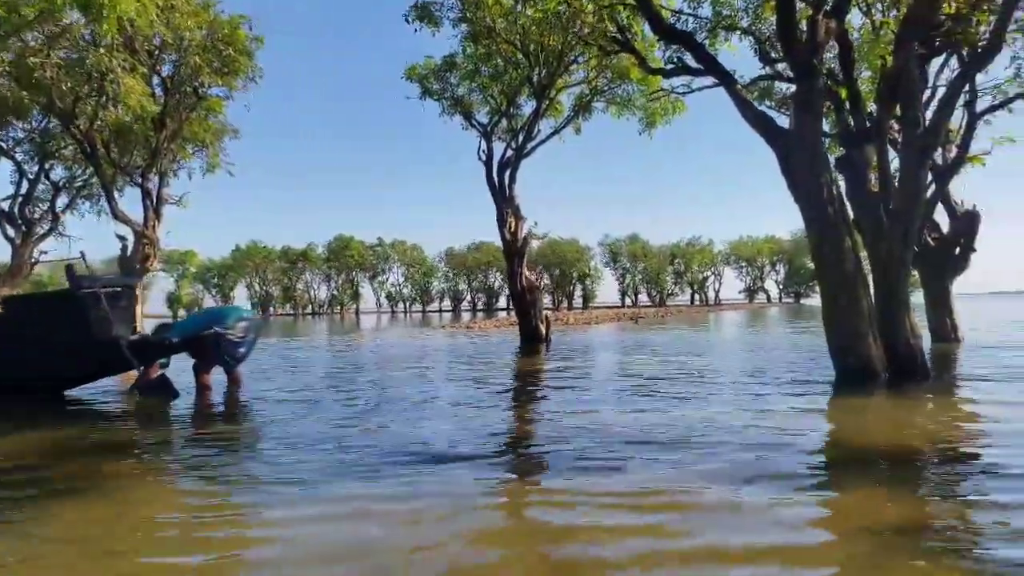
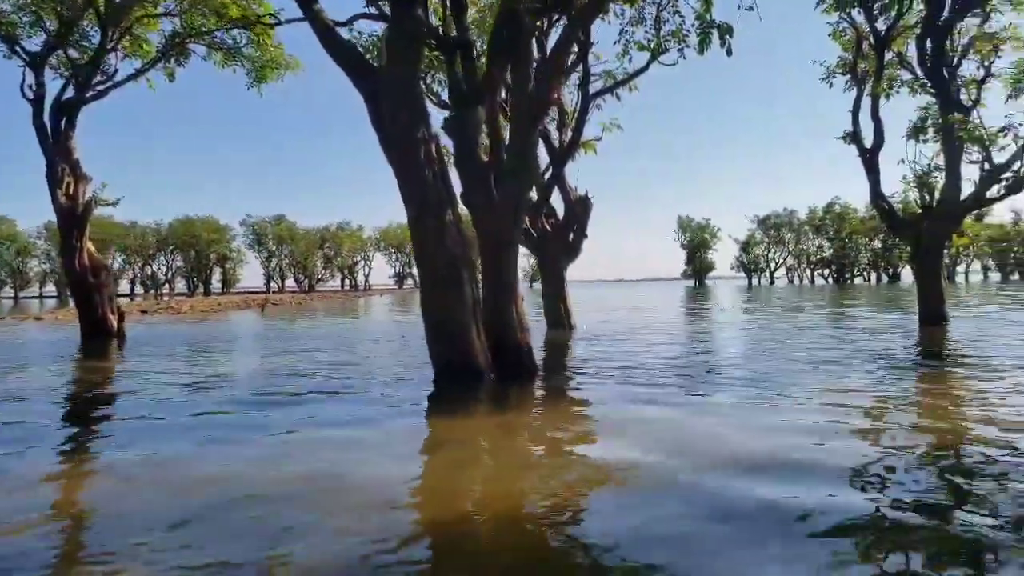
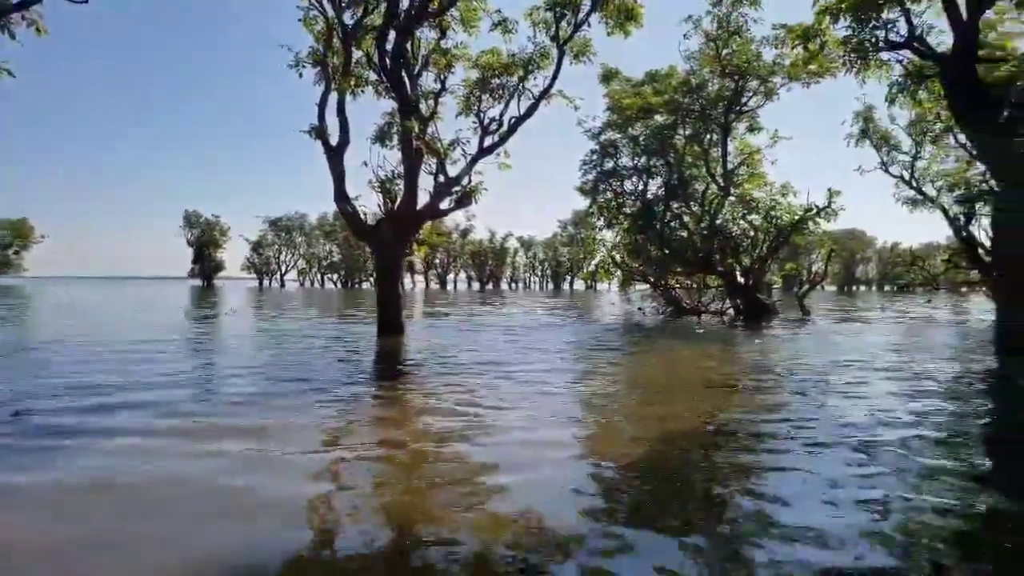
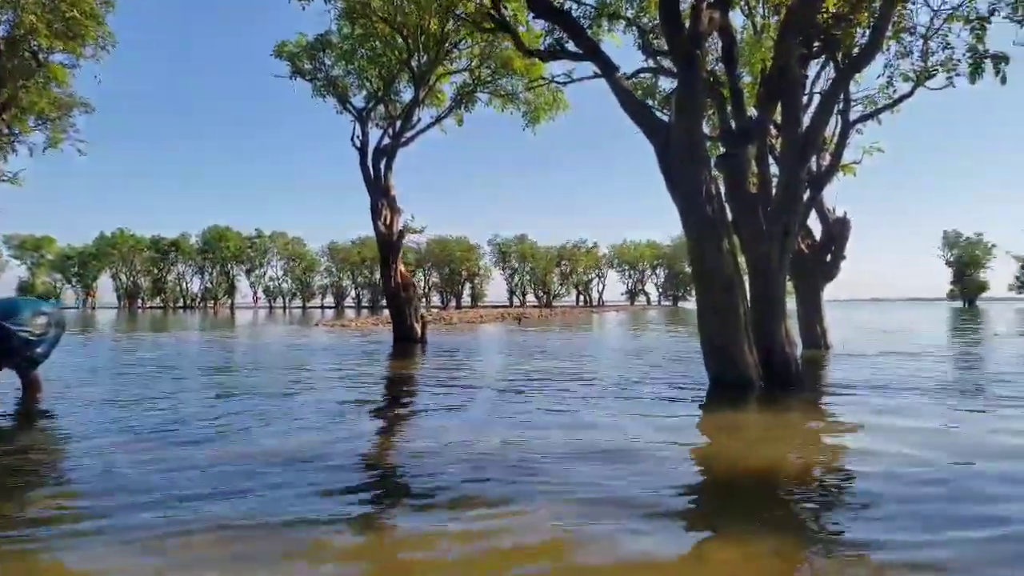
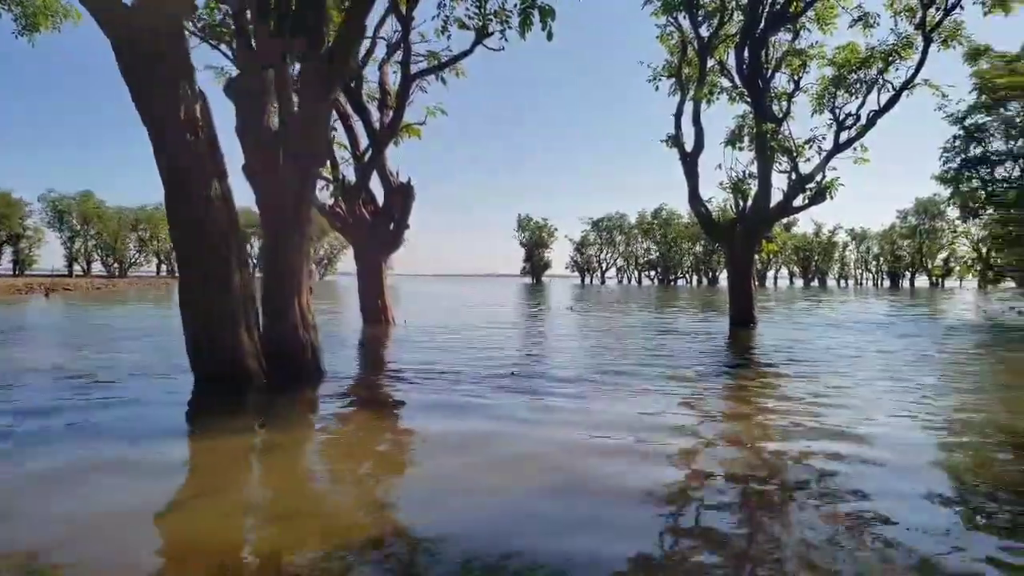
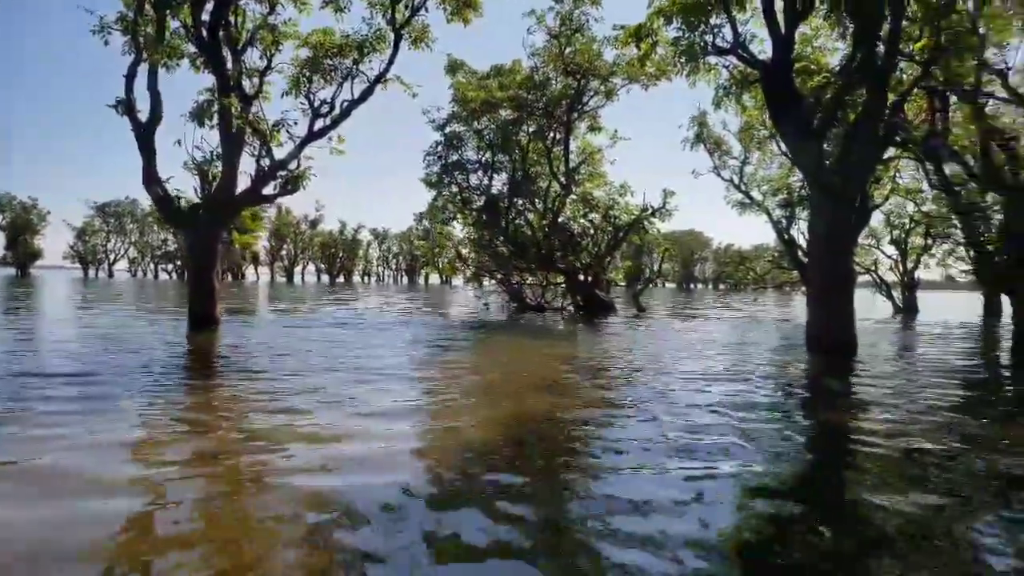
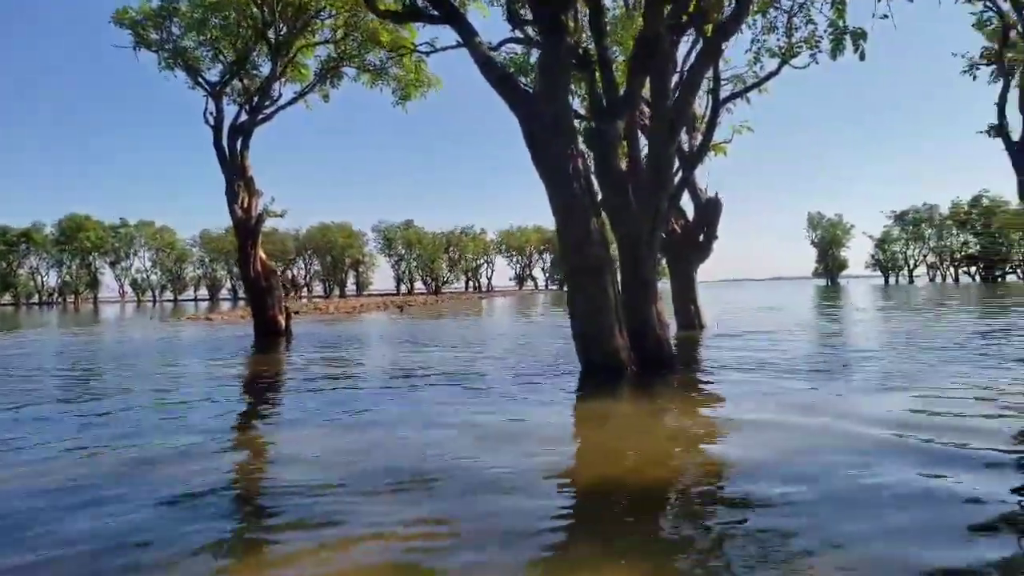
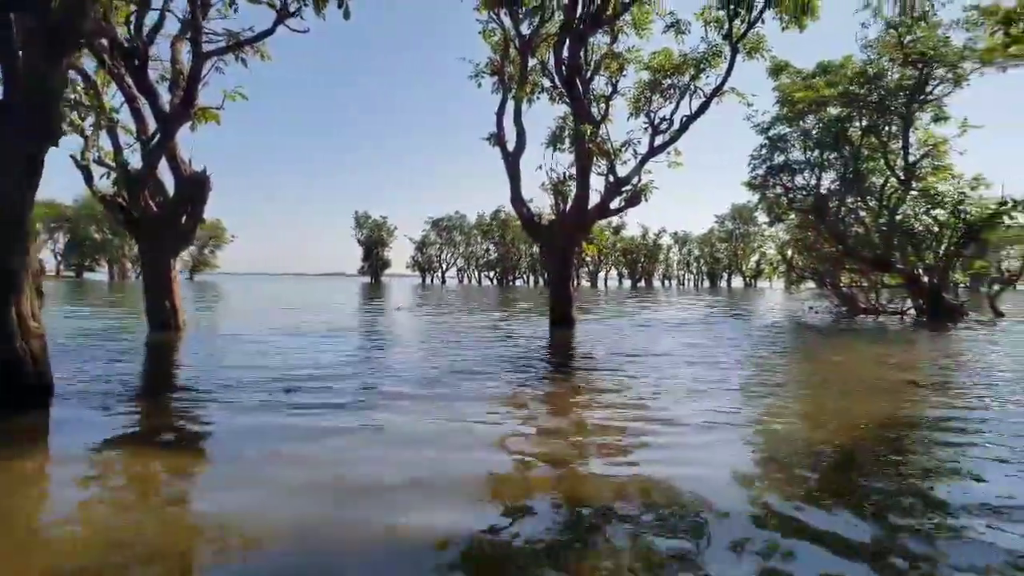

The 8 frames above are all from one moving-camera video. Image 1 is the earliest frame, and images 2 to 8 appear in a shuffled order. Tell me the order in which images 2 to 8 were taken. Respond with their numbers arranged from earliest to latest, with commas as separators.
4, 7, 2, 5, 8, 3, 6
